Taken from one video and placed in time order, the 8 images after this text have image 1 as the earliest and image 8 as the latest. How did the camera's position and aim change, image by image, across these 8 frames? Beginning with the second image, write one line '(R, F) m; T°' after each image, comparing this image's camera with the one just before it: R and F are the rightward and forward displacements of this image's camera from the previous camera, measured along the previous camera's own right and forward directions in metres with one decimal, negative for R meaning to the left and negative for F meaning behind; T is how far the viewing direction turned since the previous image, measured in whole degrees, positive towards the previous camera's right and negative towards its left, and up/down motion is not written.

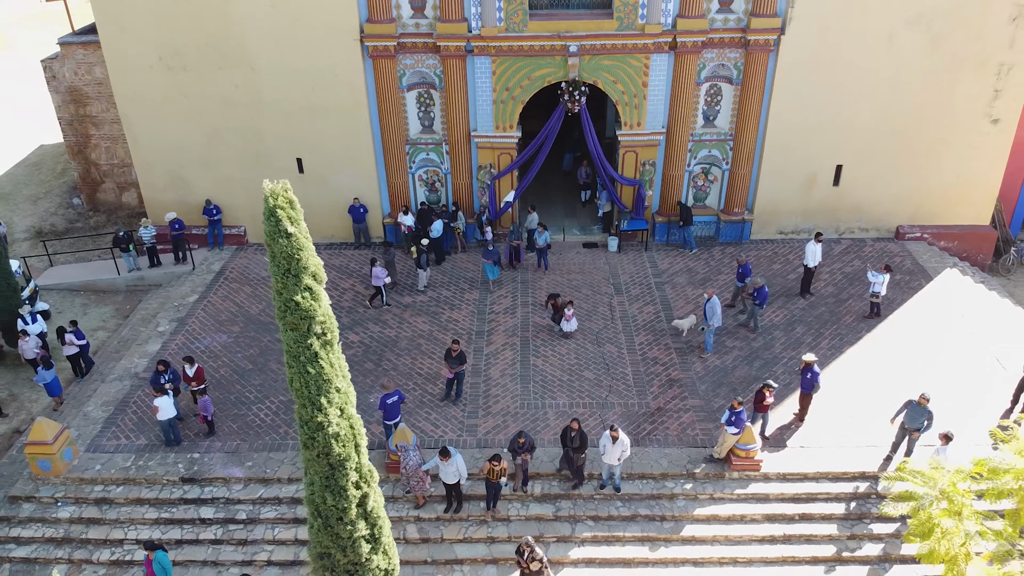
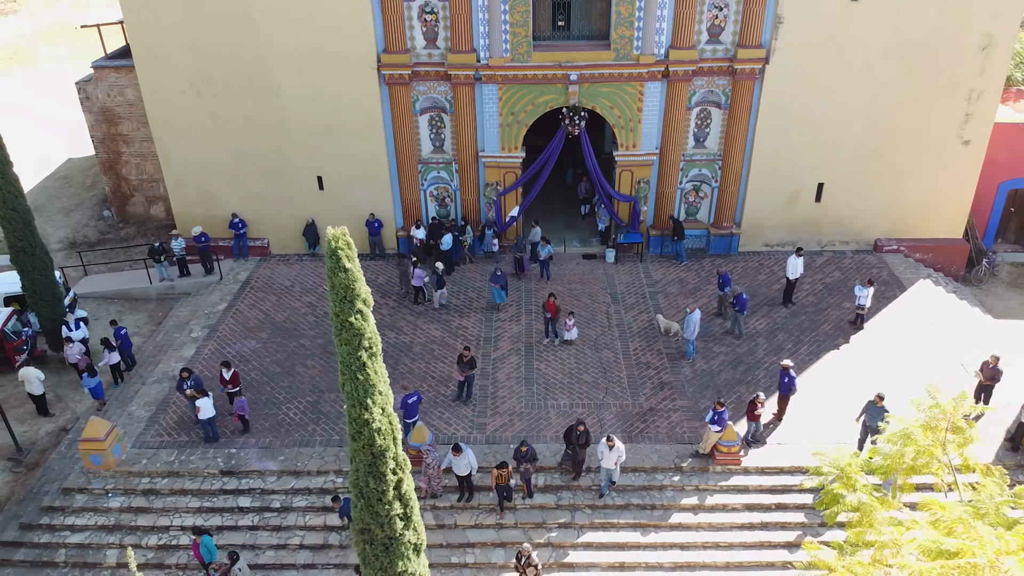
(-0.2, -1.2) m; 0°
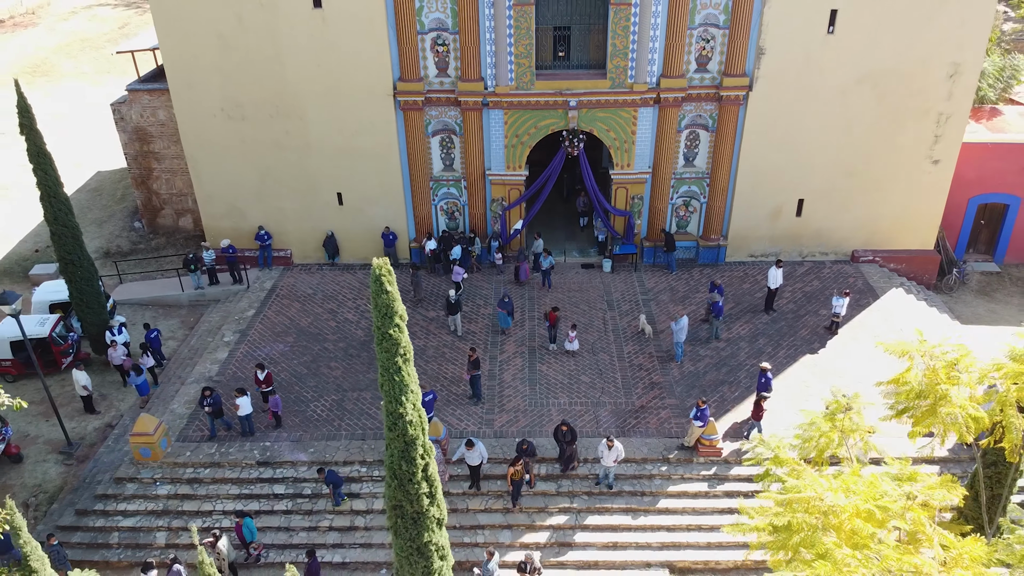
(-0.2, -1.5) m; 0°
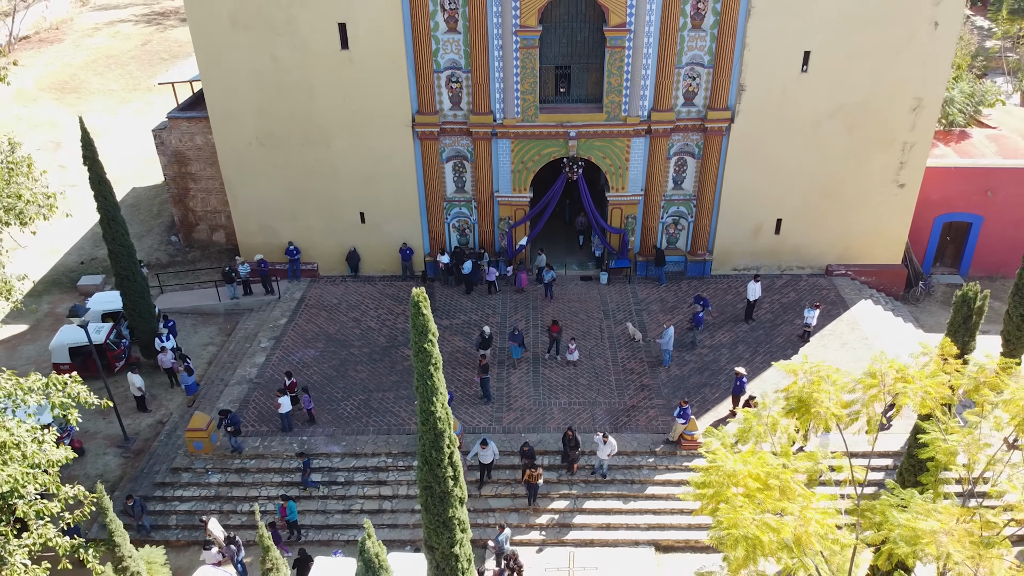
(-0.2, -2.0) m; 0°
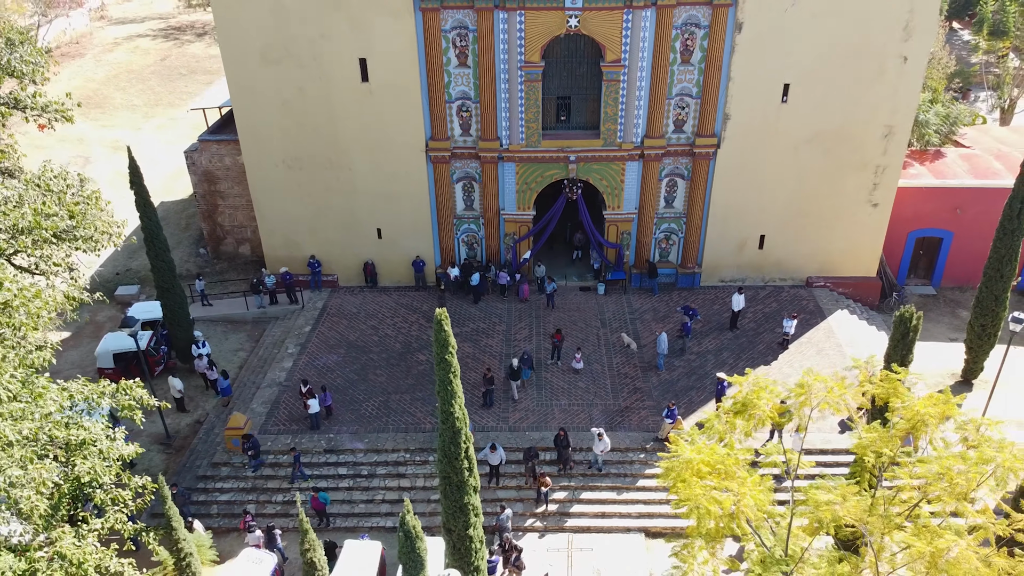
(-0.2, -1.8) m; 0°
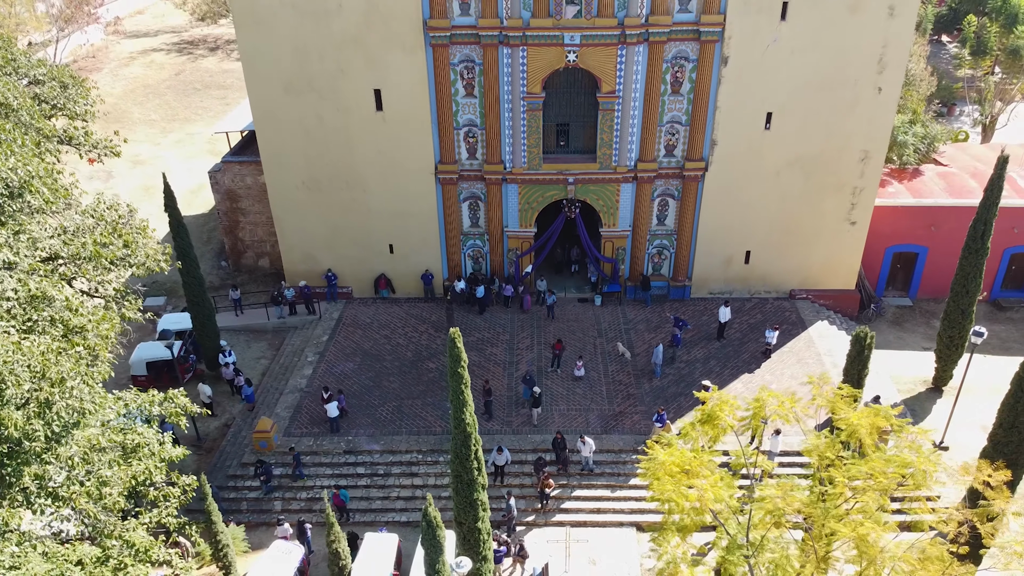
(-0.1, -1.7) m; 0°
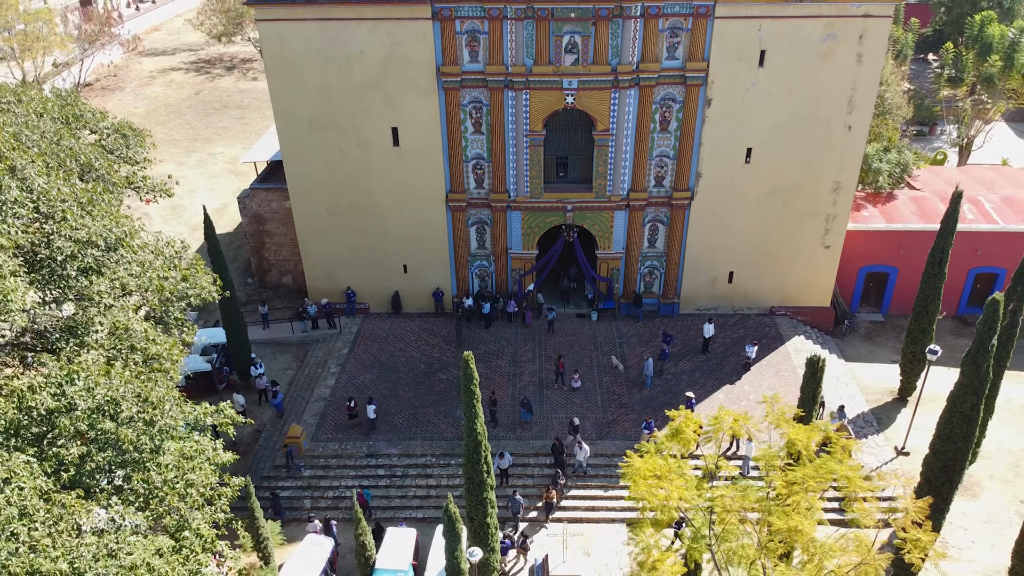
(-0.1, -2.3) m; 0°
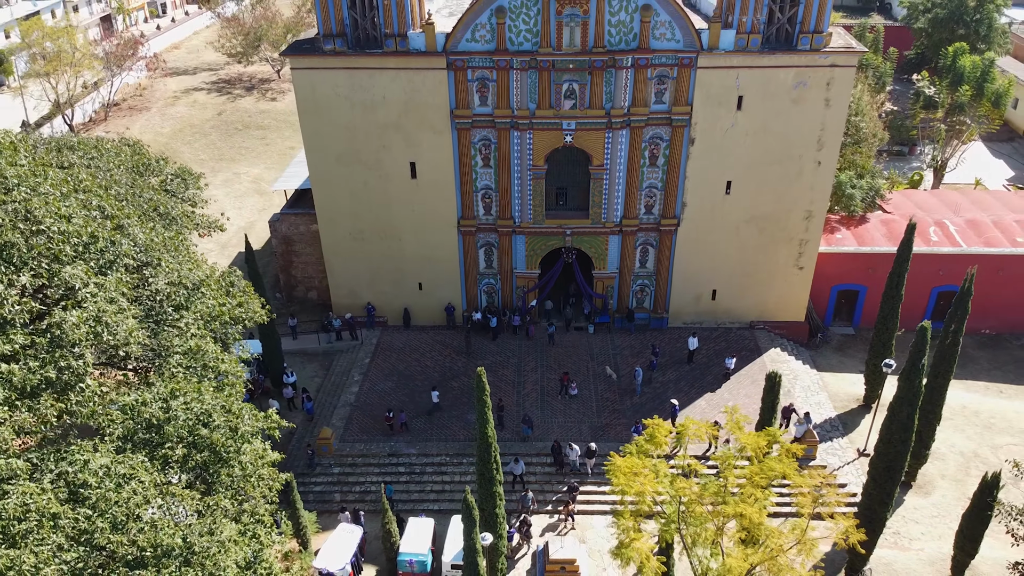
(-0.2, -2.9) m; 0°
